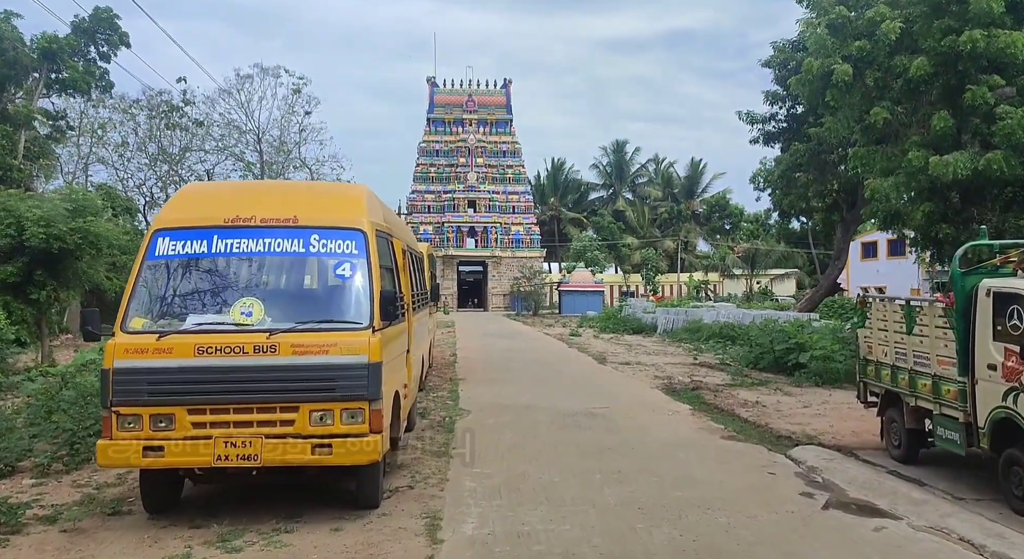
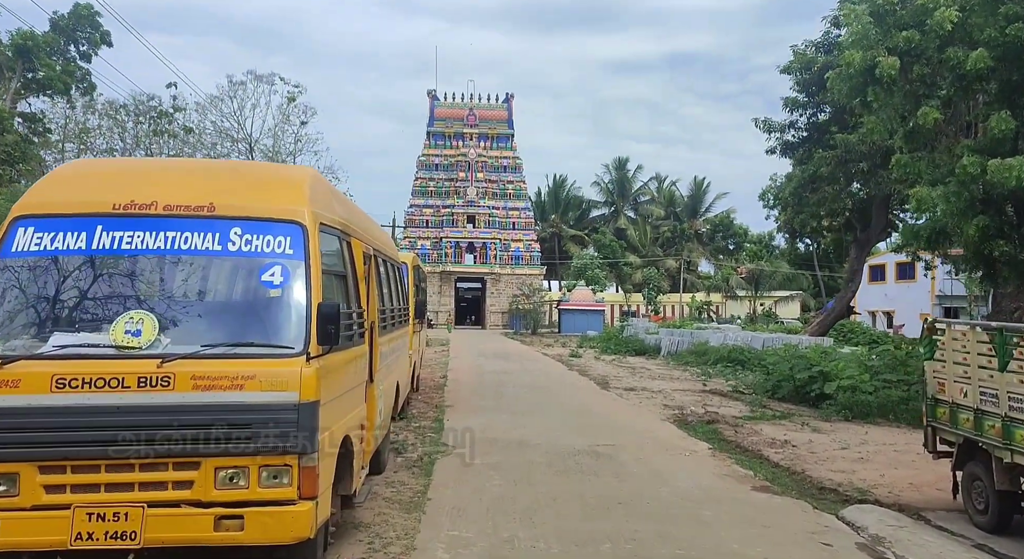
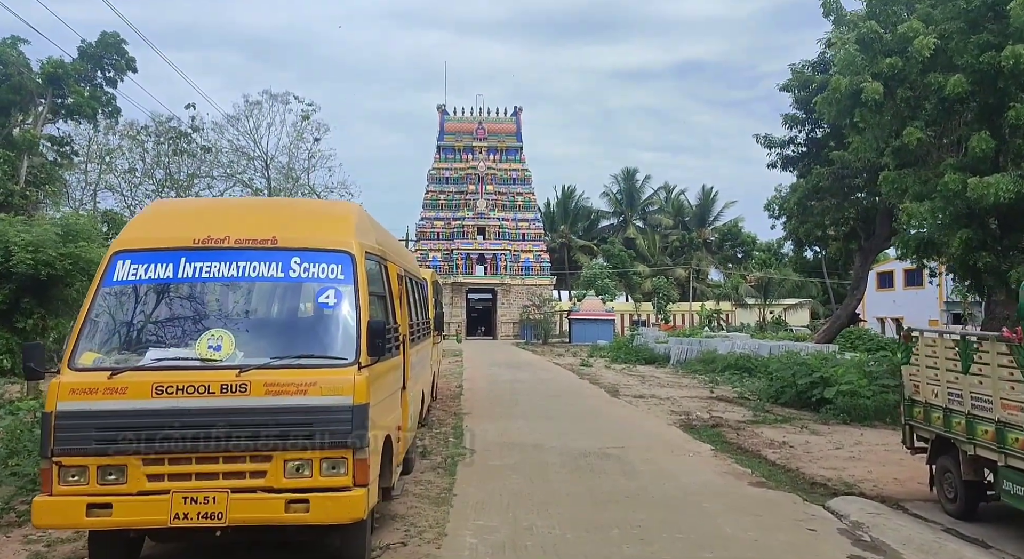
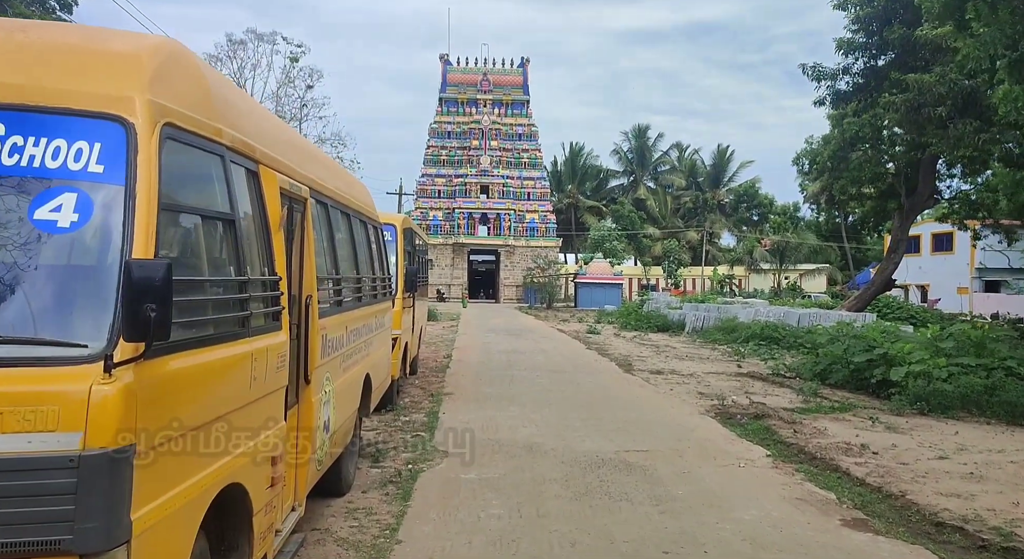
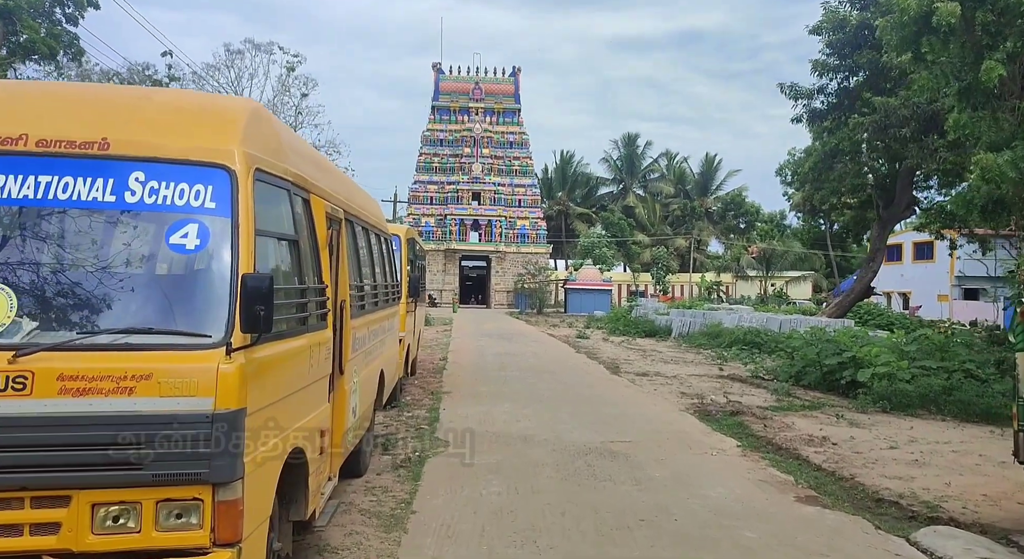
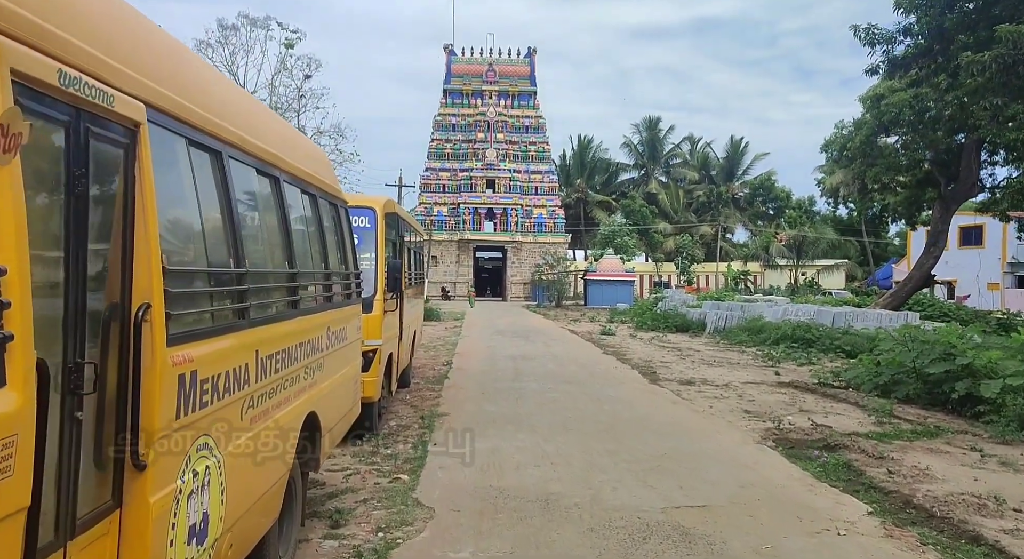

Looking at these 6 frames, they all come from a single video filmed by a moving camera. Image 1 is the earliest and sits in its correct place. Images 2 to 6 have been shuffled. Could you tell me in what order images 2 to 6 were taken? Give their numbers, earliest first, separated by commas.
3, 2, 5, 4, 6
